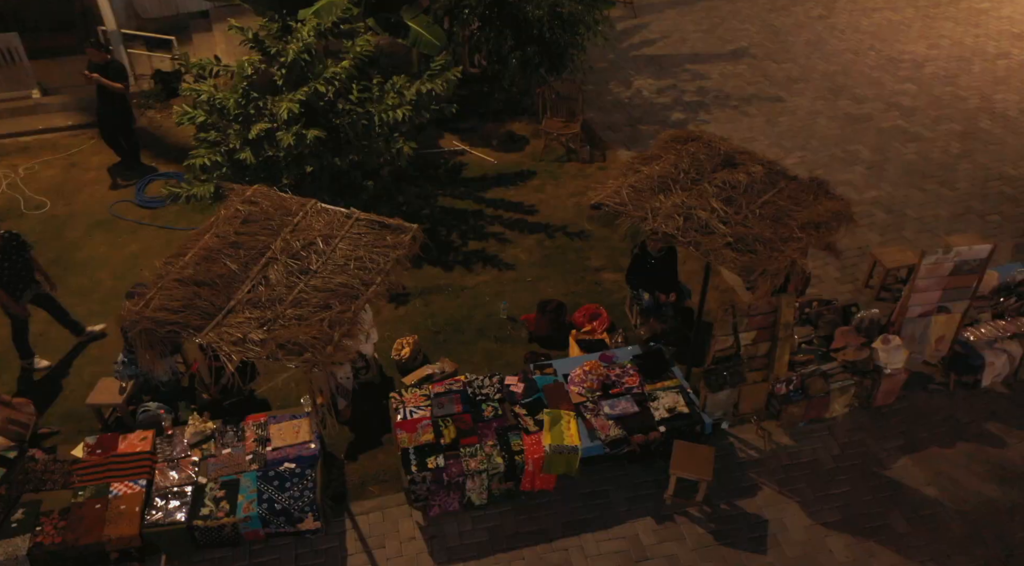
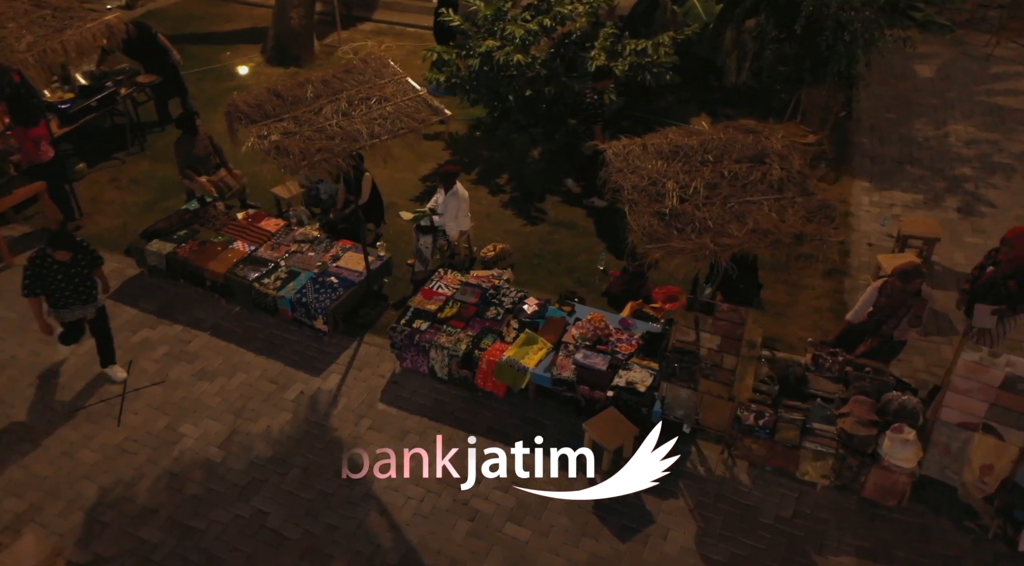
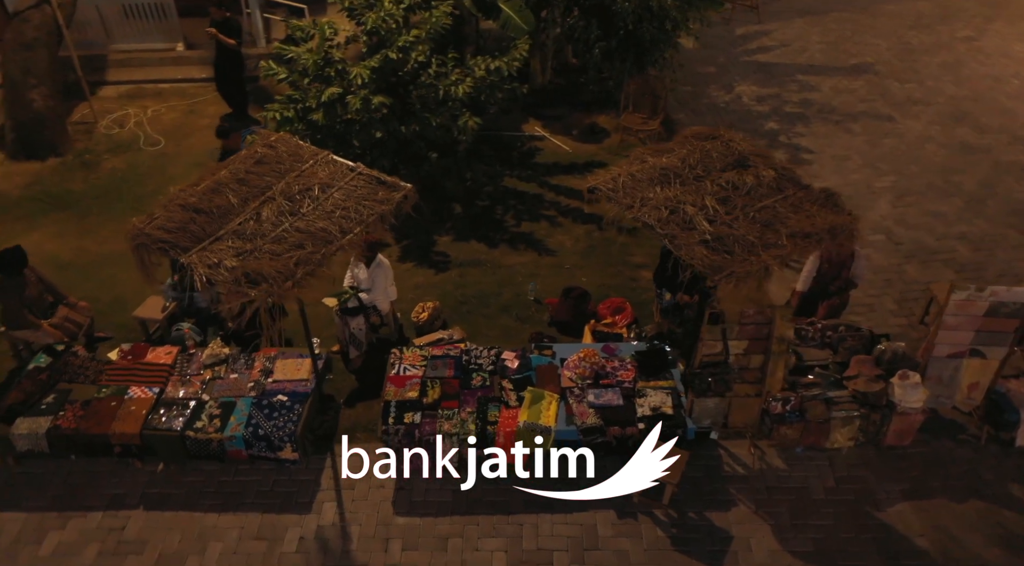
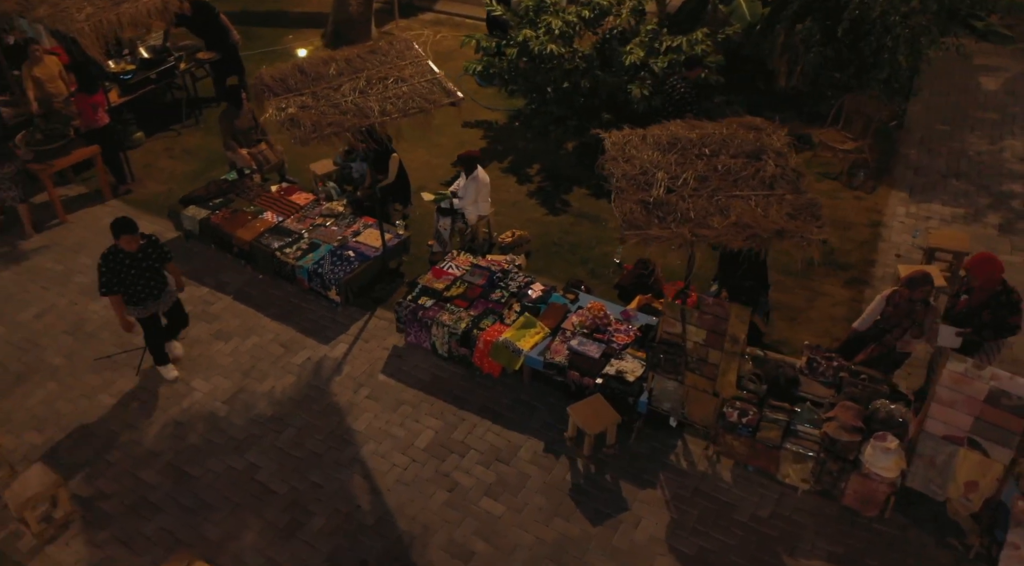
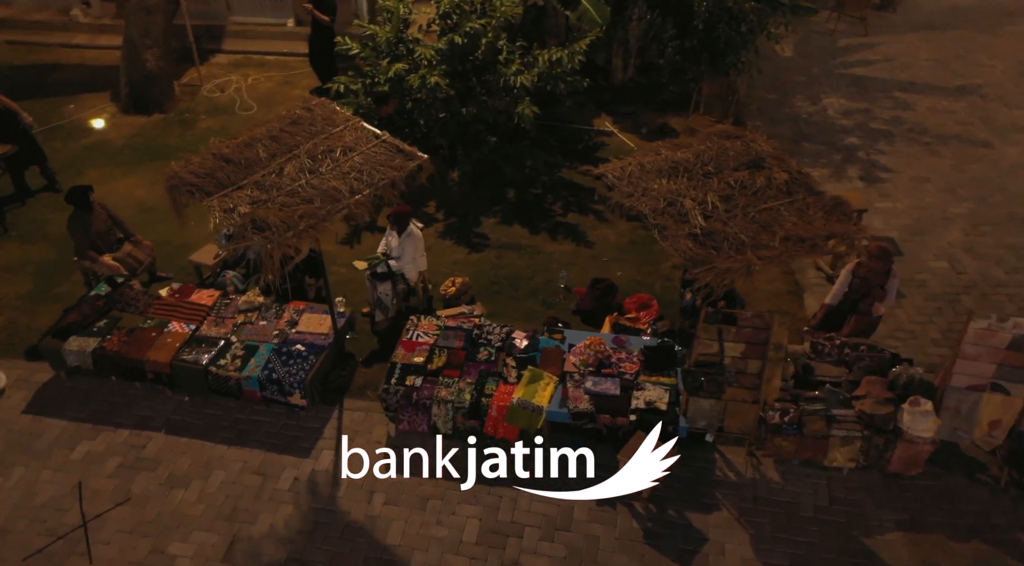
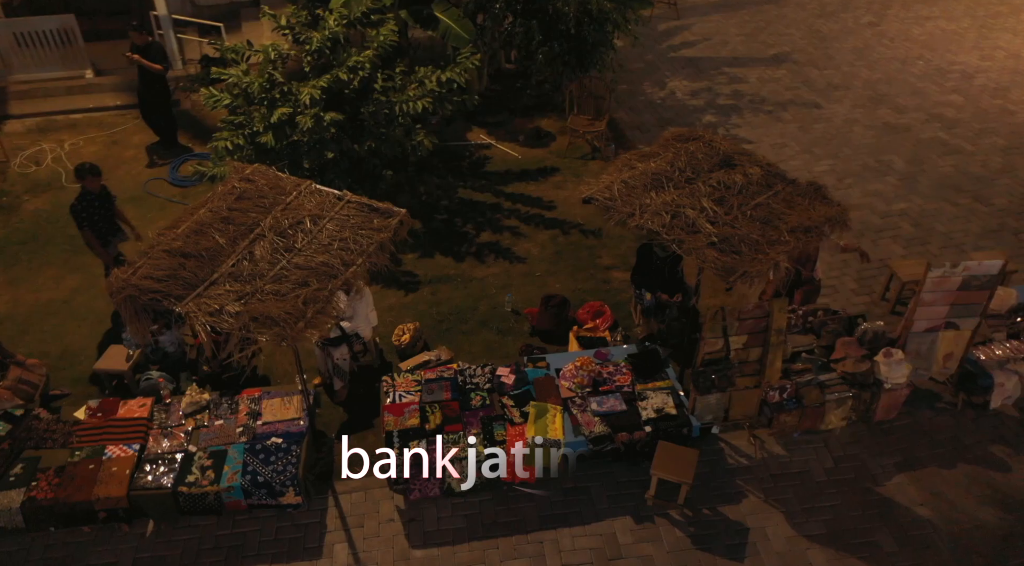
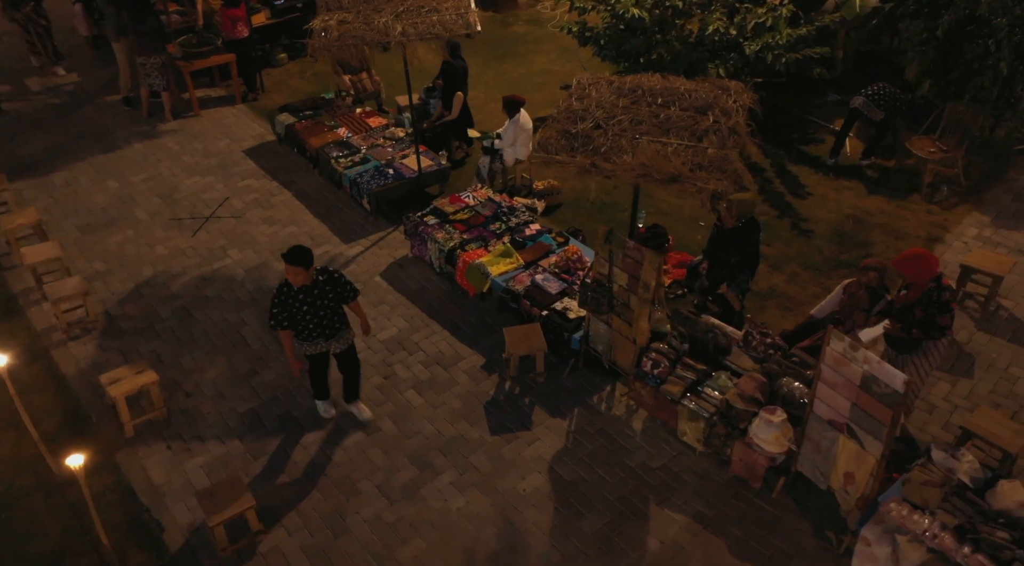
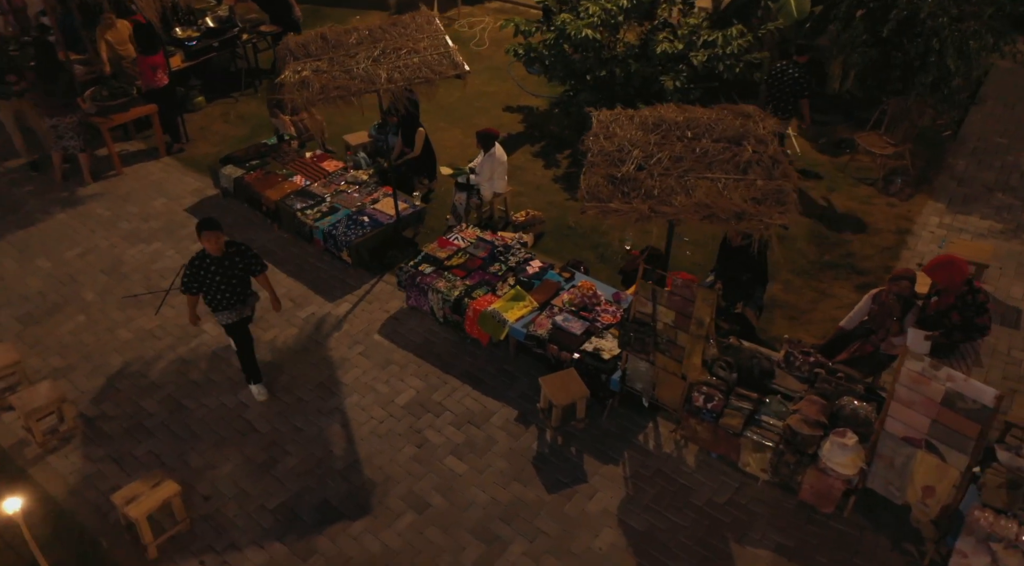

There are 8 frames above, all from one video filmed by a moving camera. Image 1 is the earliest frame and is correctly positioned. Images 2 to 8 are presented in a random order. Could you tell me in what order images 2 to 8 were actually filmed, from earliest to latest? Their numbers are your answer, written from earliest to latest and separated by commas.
6, 3, 5, 2, 4, 8, 7
